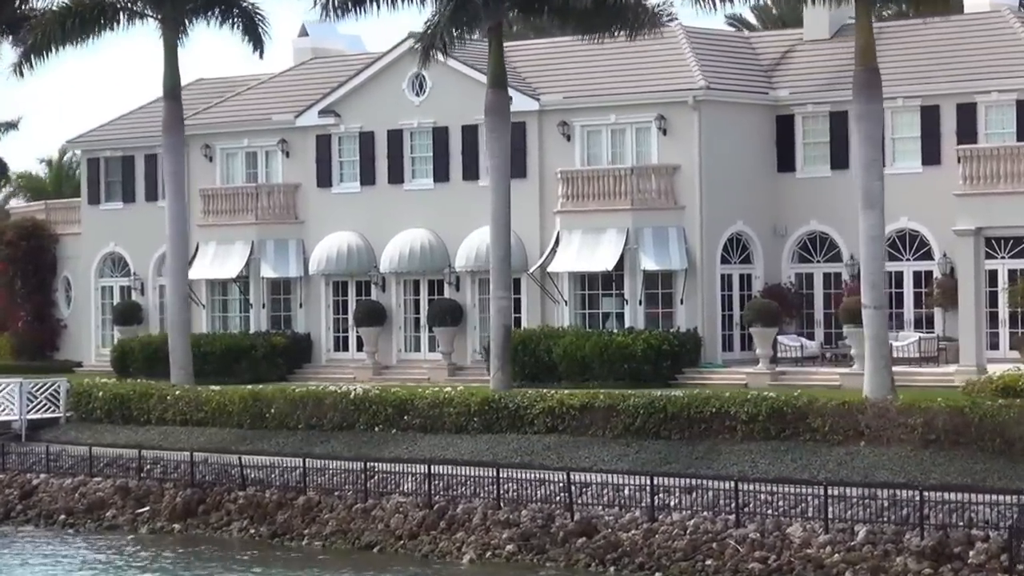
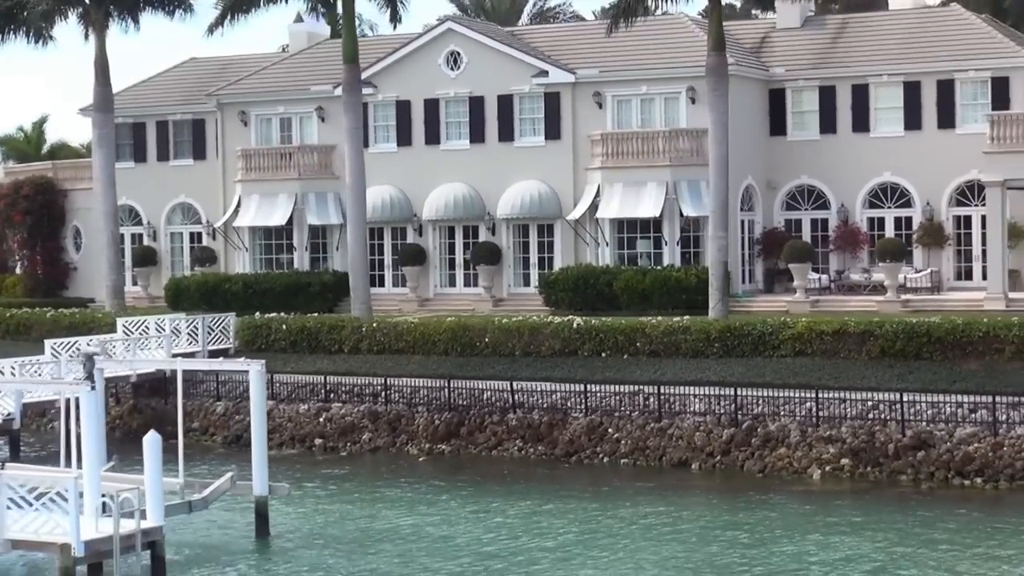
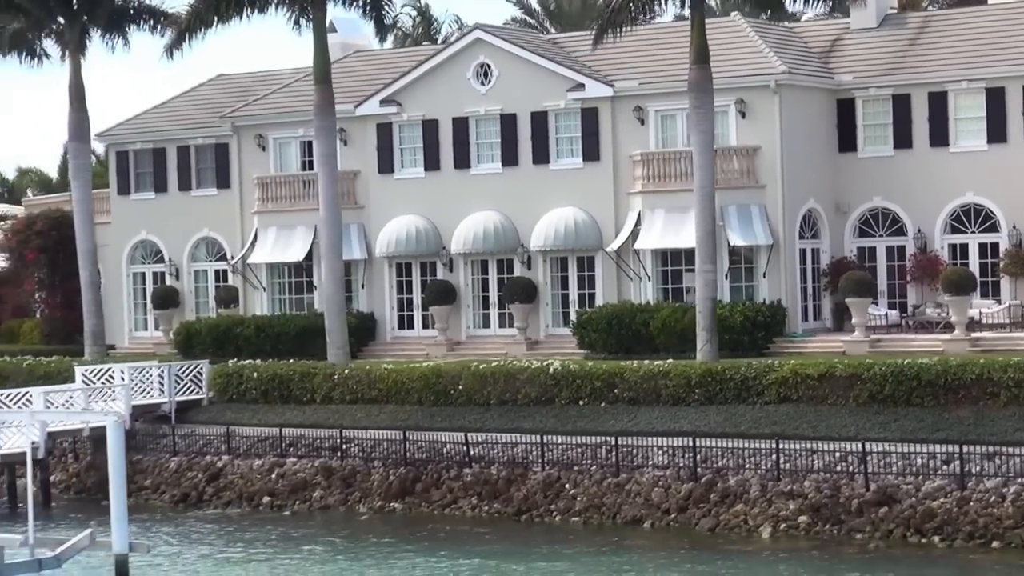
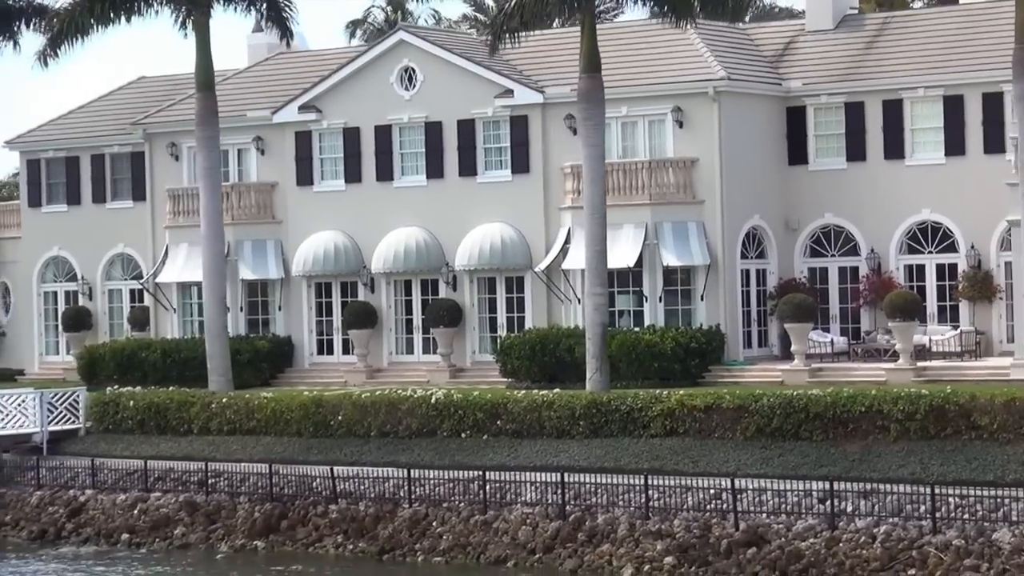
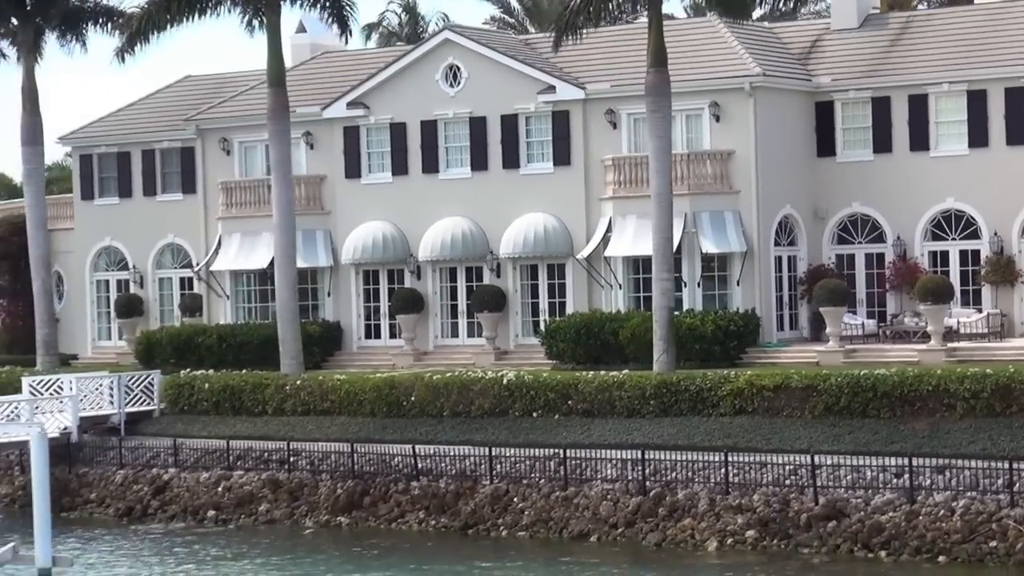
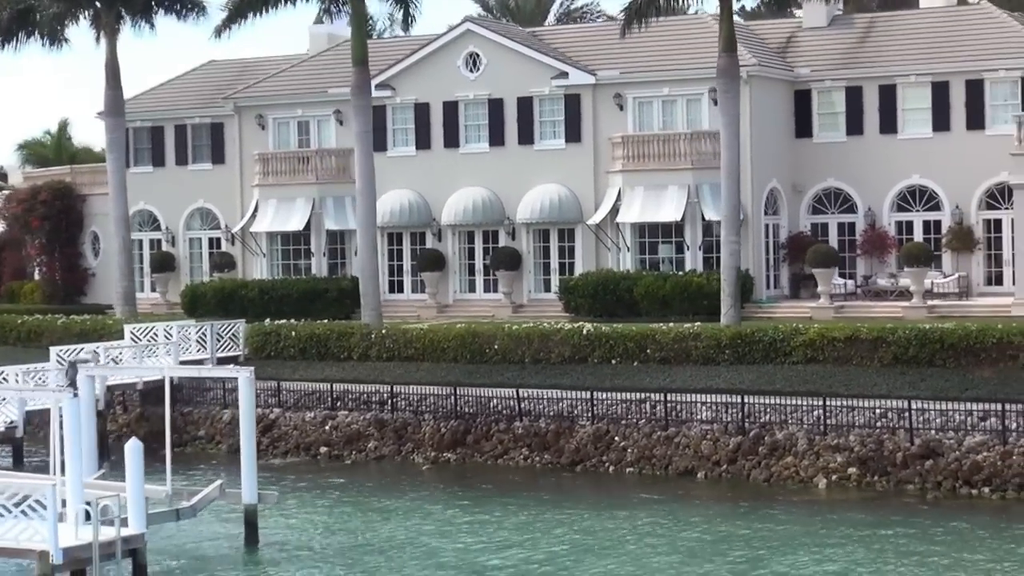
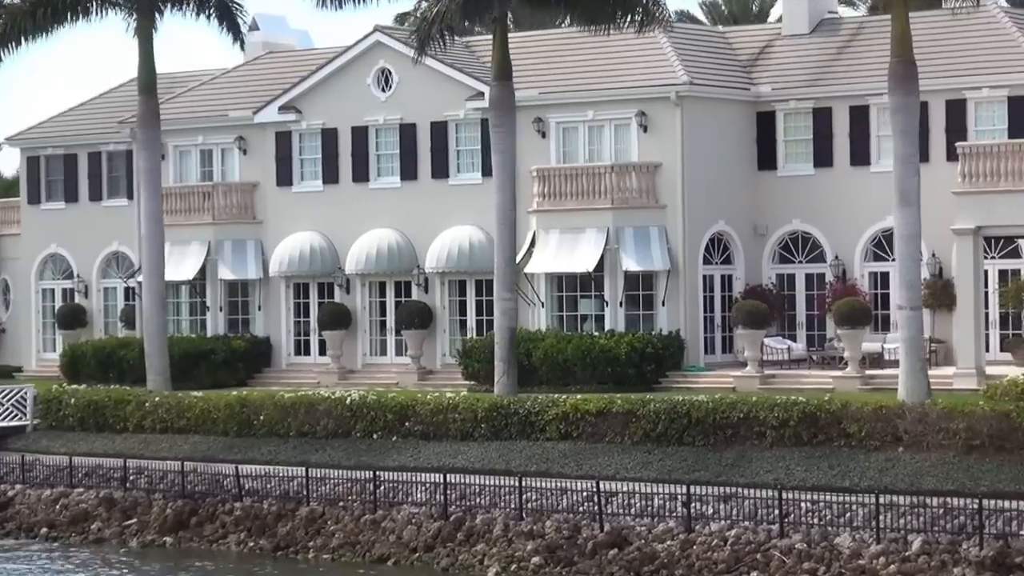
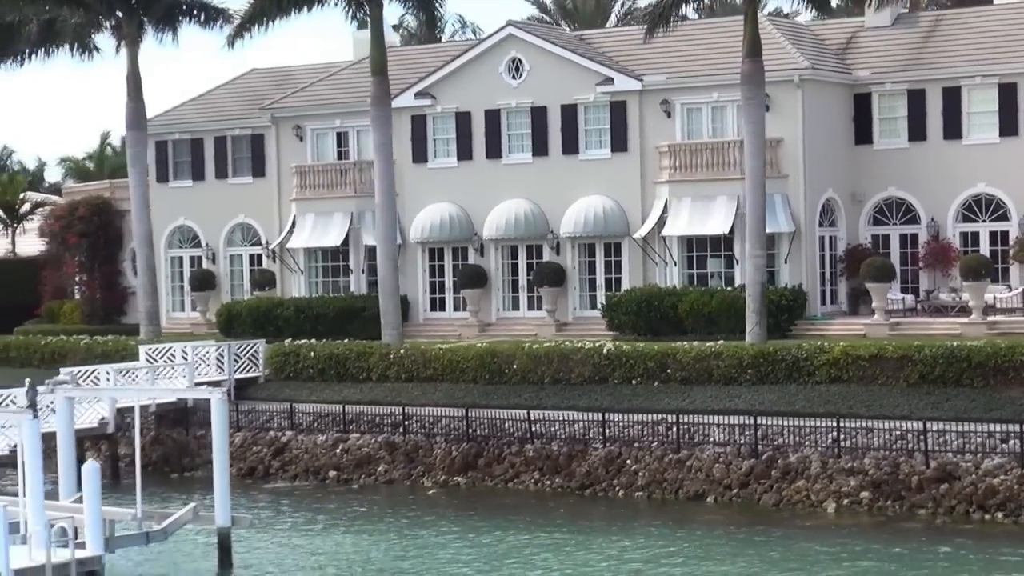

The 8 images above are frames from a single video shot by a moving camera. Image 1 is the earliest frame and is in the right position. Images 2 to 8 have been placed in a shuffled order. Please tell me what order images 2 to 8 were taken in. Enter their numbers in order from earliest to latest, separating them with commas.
7, 4, 5, 3, 8, 6, 2
